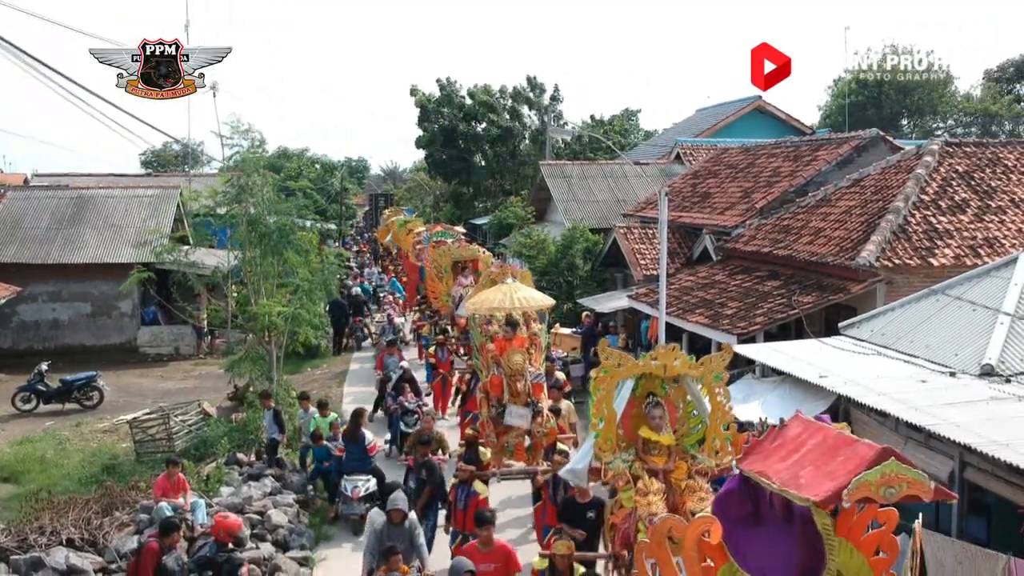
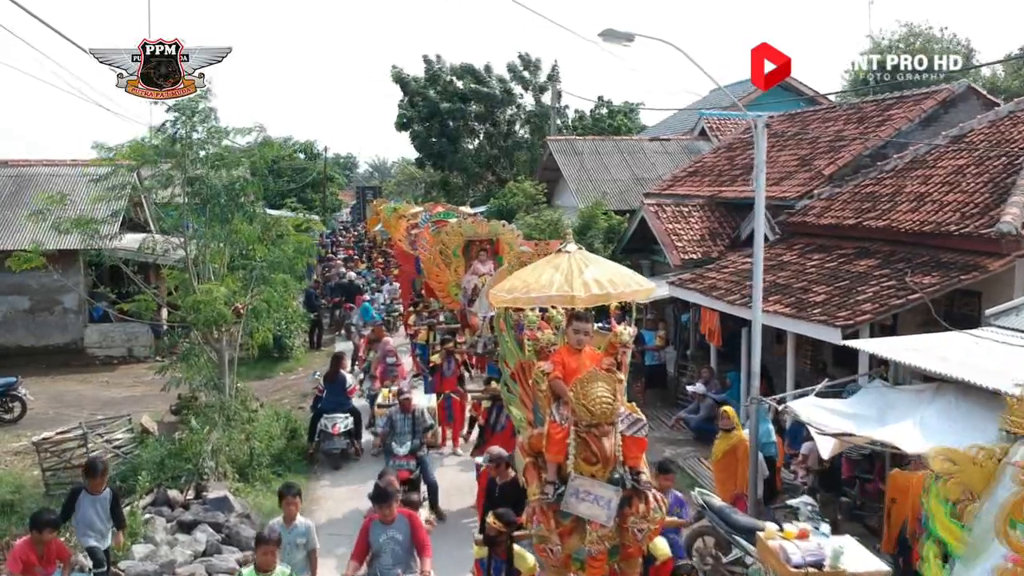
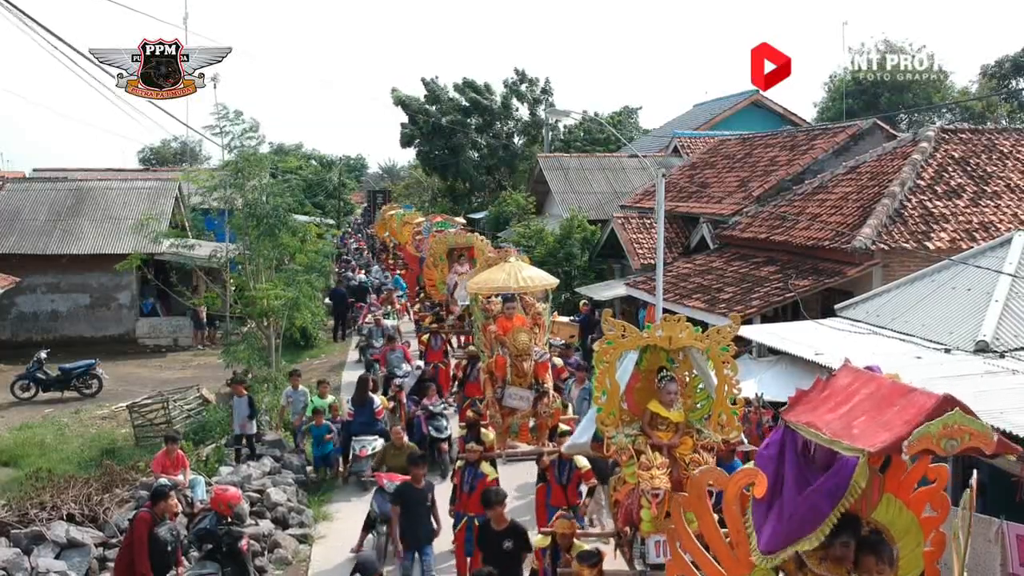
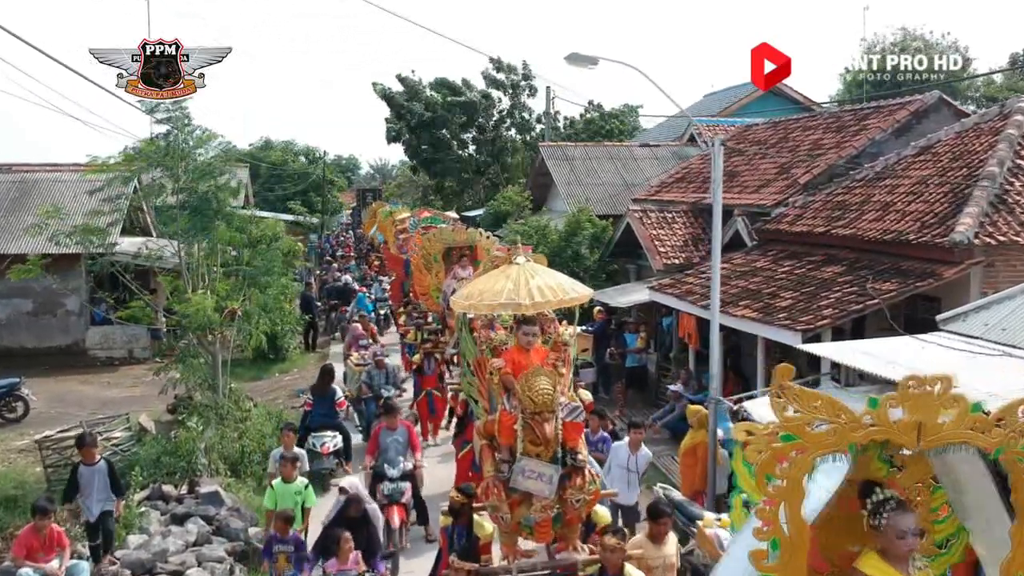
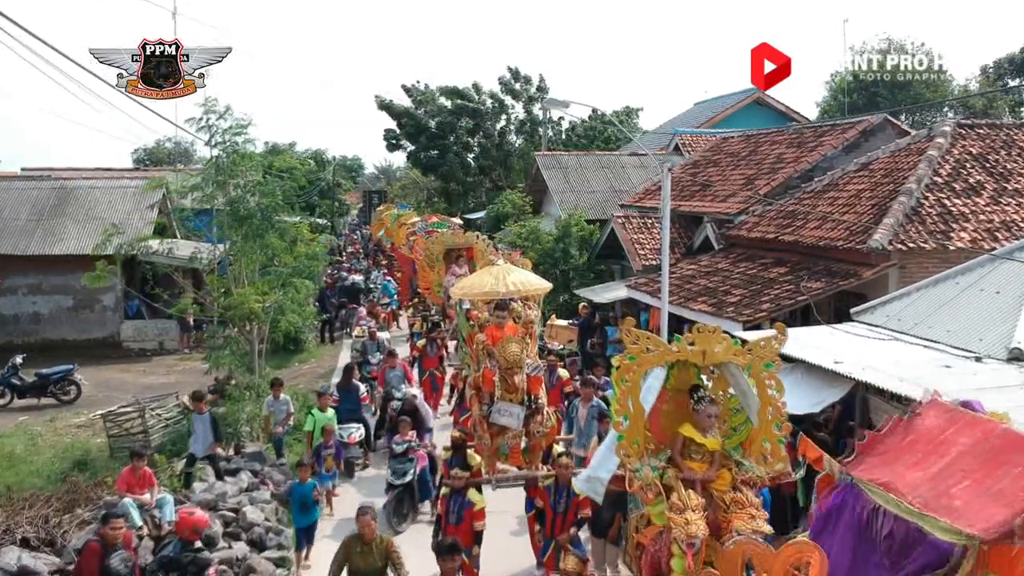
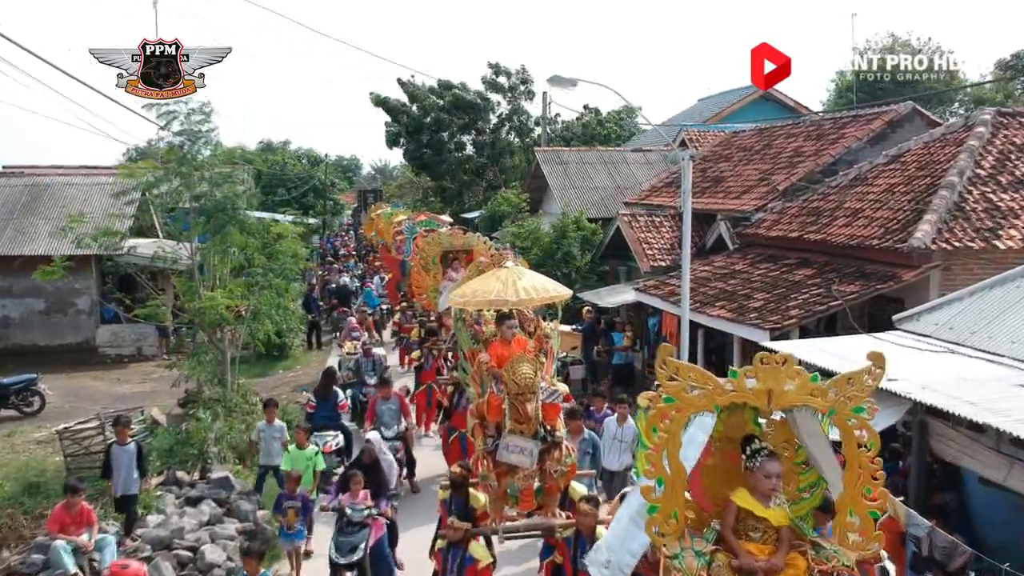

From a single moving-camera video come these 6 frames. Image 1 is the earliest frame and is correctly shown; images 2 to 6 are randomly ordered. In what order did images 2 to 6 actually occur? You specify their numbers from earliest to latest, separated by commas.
3, 5, 6, 4, 2
